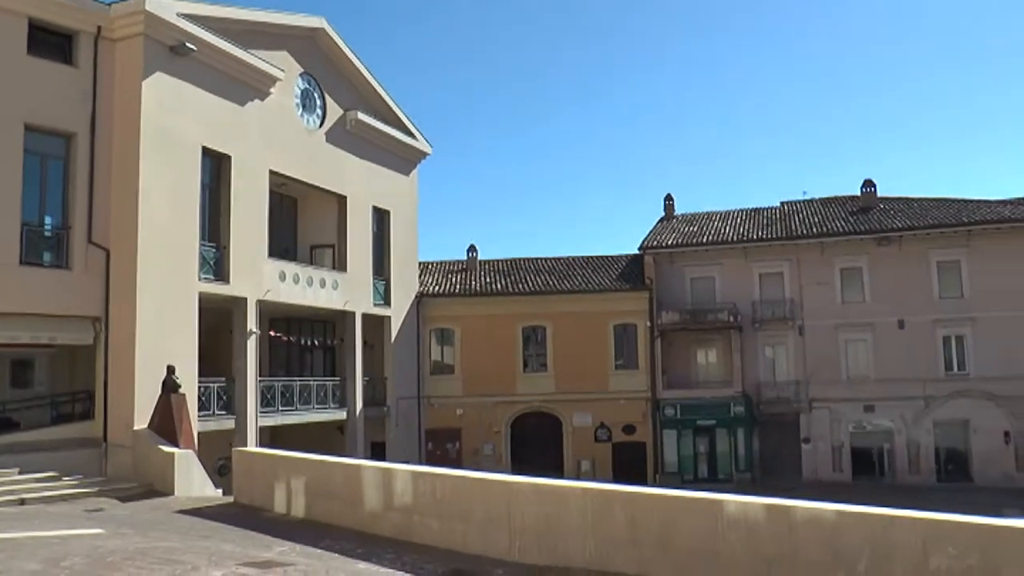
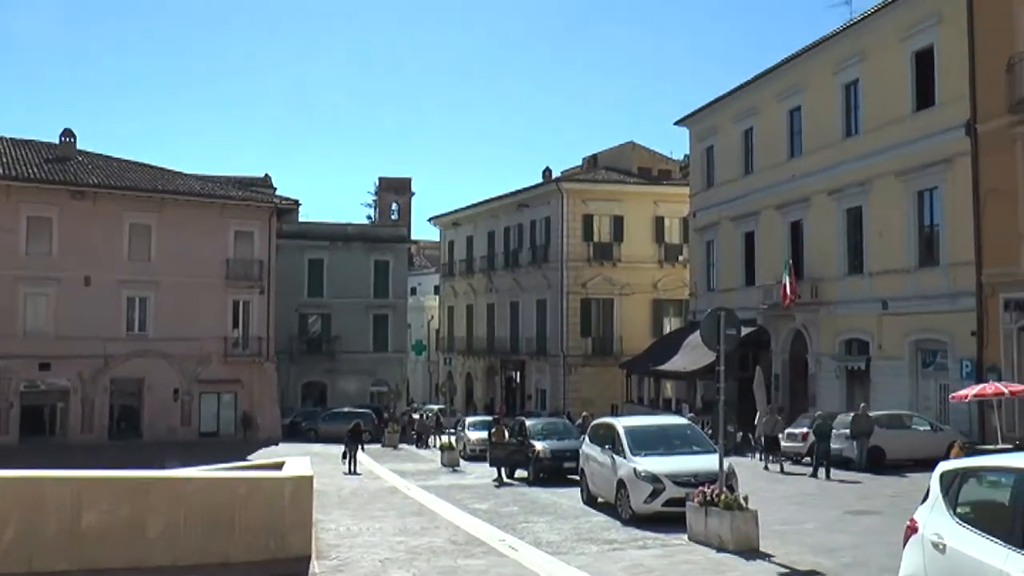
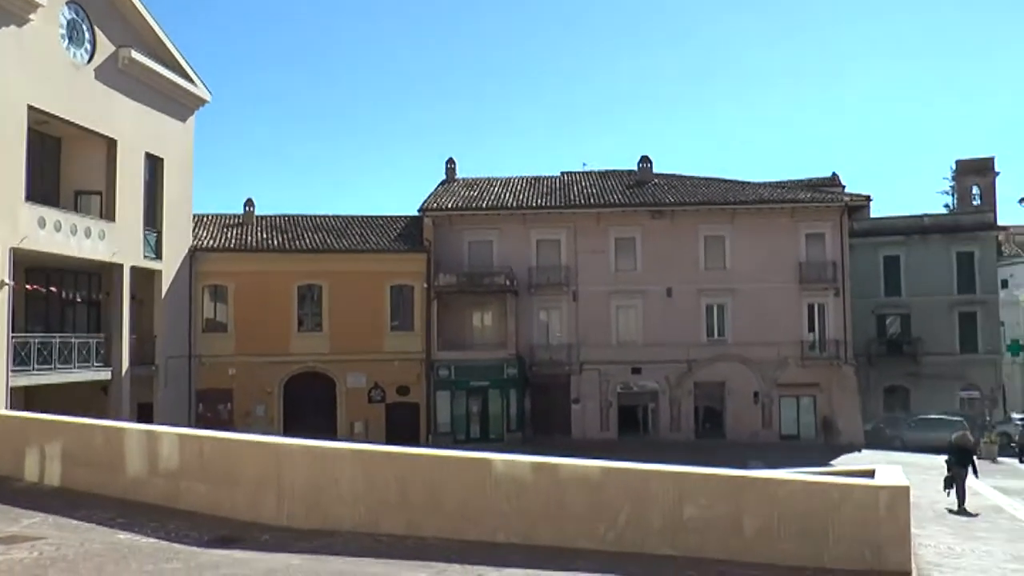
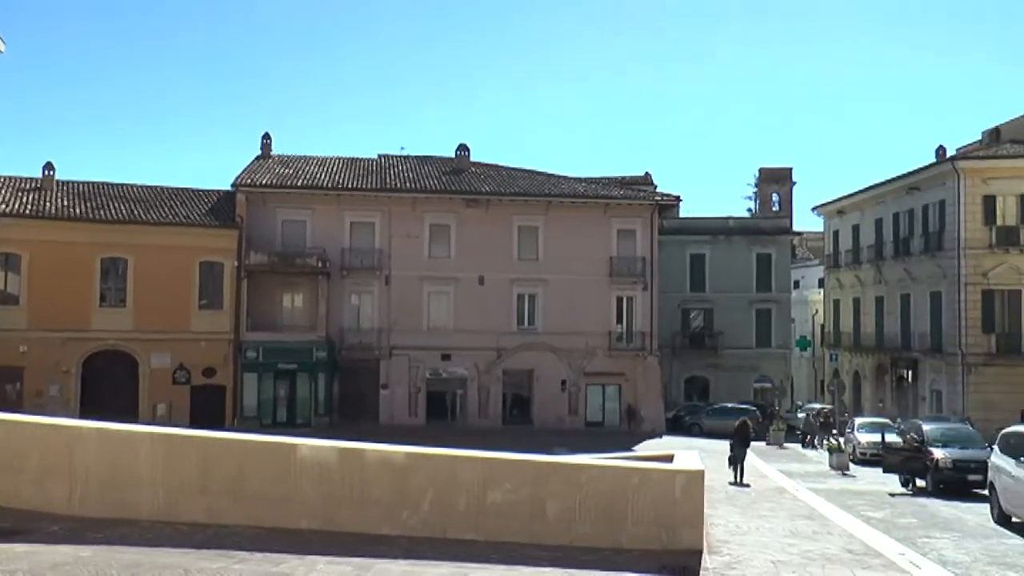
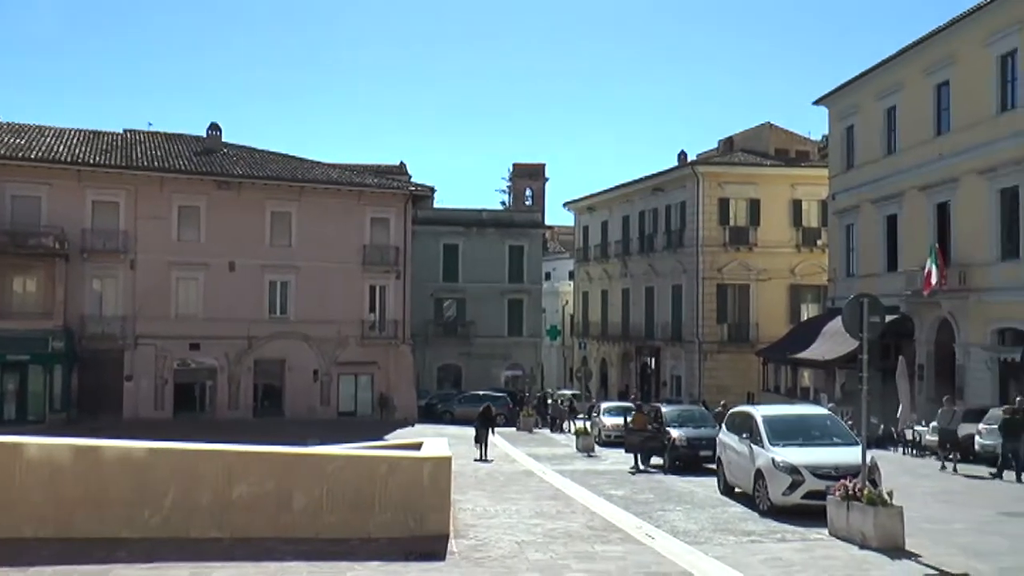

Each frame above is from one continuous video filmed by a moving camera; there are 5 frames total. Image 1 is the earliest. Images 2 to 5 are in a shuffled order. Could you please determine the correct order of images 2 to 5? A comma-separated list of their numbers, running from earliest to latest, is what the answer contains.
3, 4, 5, 2
